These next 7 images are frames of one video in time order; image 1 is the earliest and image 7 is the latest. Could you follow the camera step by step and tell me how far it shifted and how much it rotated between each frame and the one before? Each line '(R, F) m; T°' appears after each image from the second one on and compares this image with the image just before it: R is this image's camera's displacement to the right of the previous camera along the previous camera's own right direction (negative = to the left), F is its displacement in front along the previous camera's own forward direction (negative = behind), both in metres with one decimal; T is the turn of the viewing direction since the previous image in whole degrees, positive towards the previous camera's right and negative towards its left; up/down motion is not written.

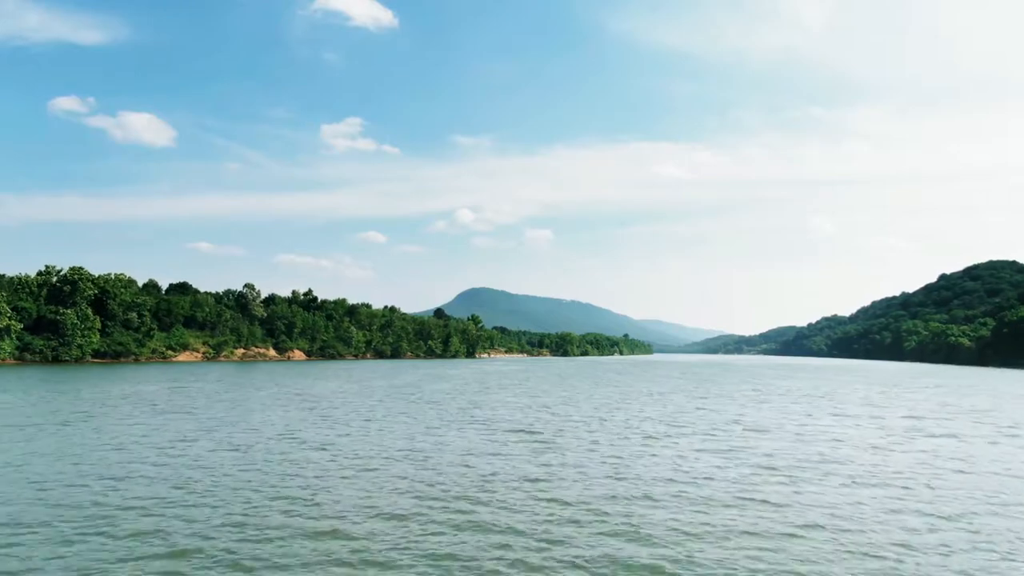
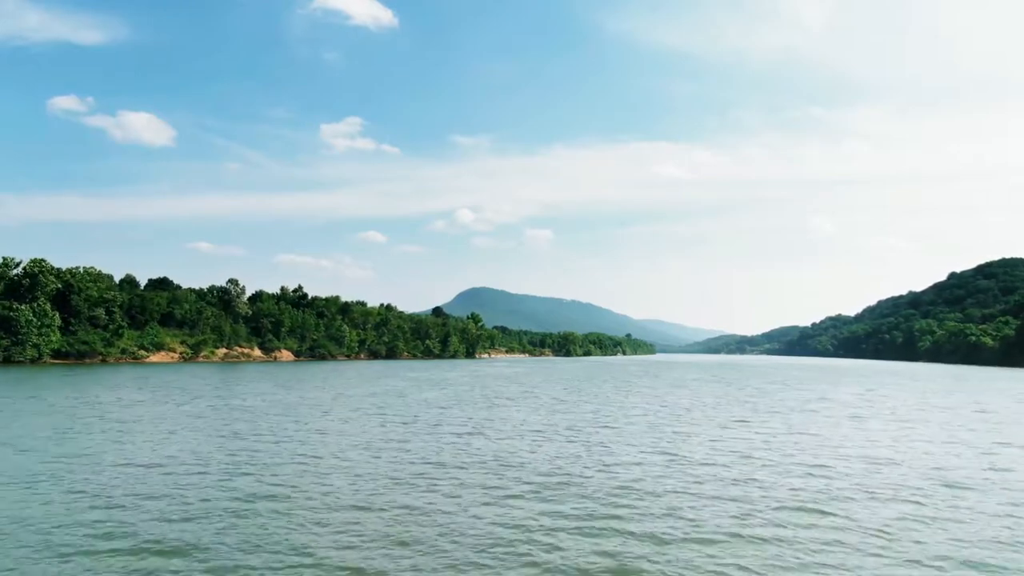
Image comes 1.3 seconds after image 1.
(-0.5, +8.3) m; 0°
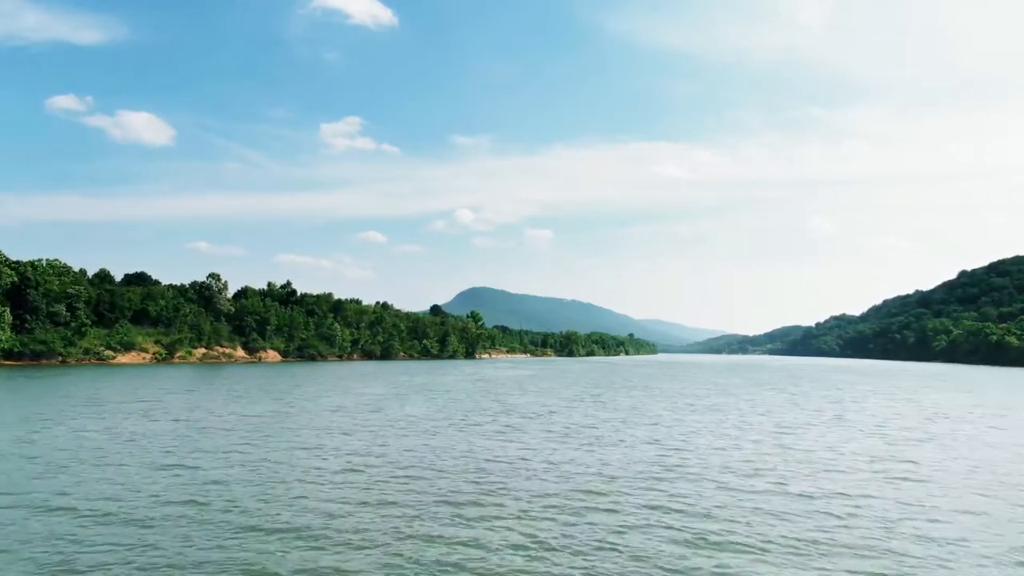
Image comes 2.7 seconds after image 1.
(-0.4, +8.2) m; 0°
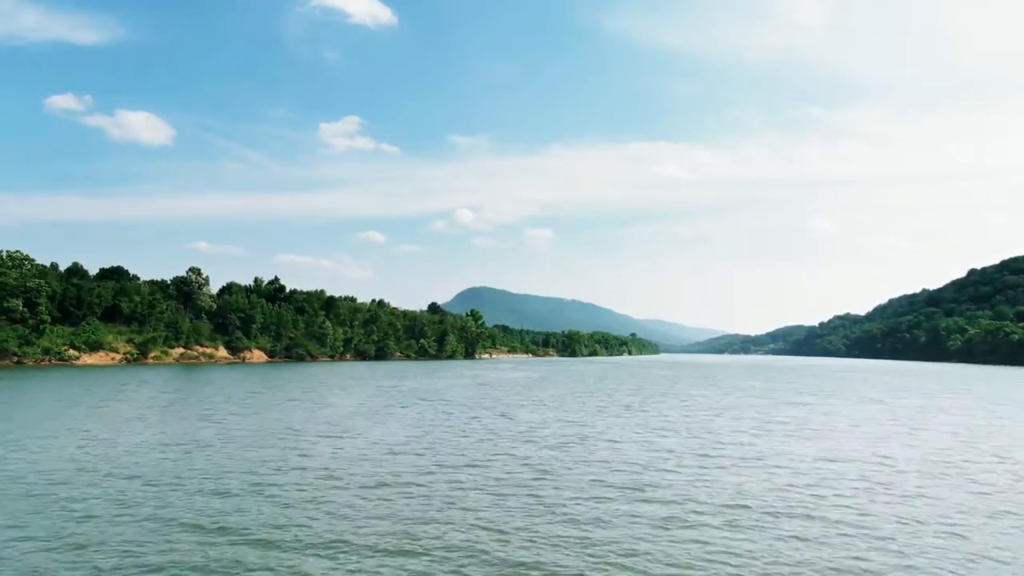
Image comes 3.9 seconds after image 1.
(-0.4, +7.5) m; 0°
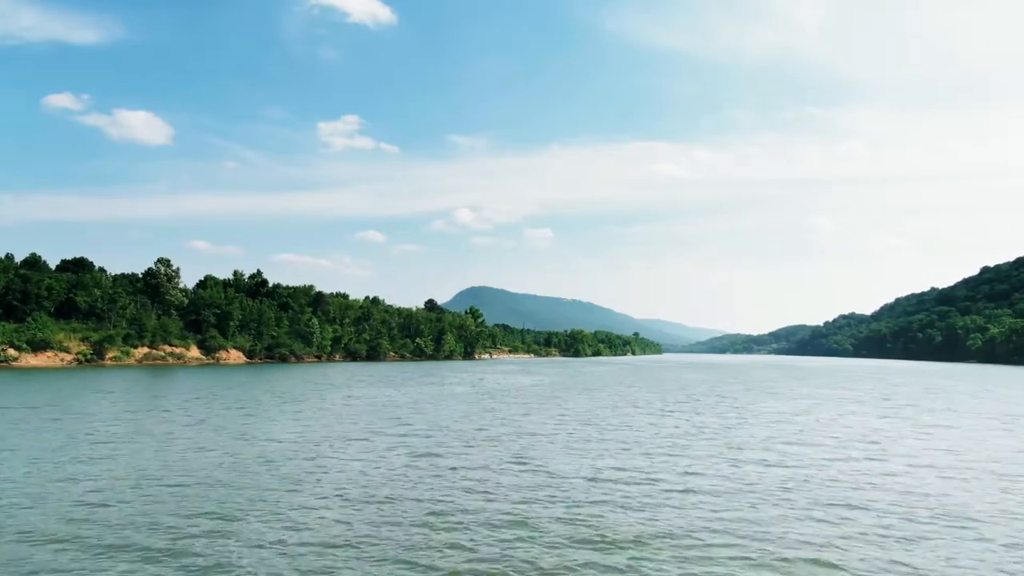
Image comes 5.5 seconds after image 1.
(-0.6, +9.8) m; 0°
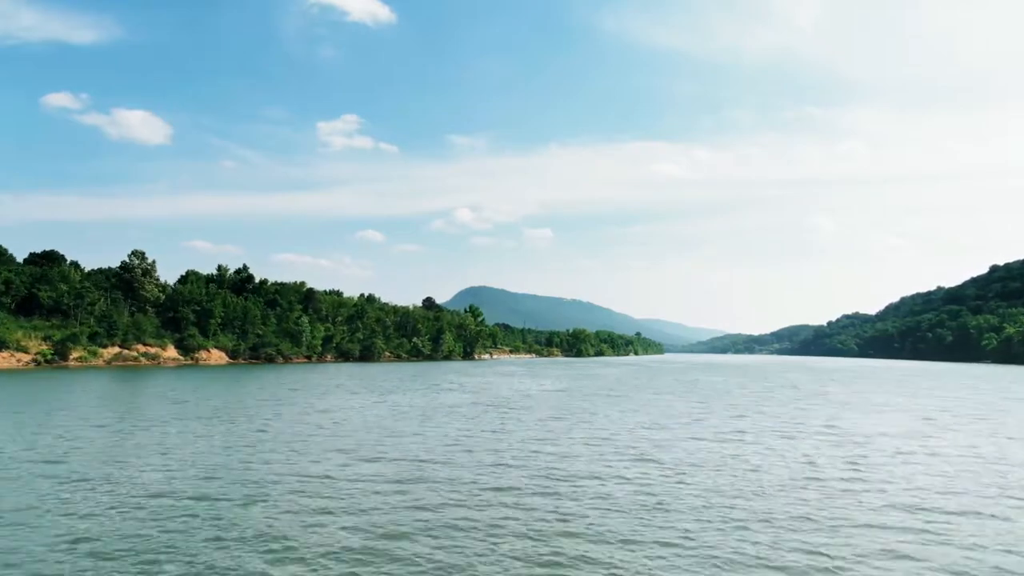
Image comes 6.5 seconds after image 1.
(-0.4, +6.7) m; 0°
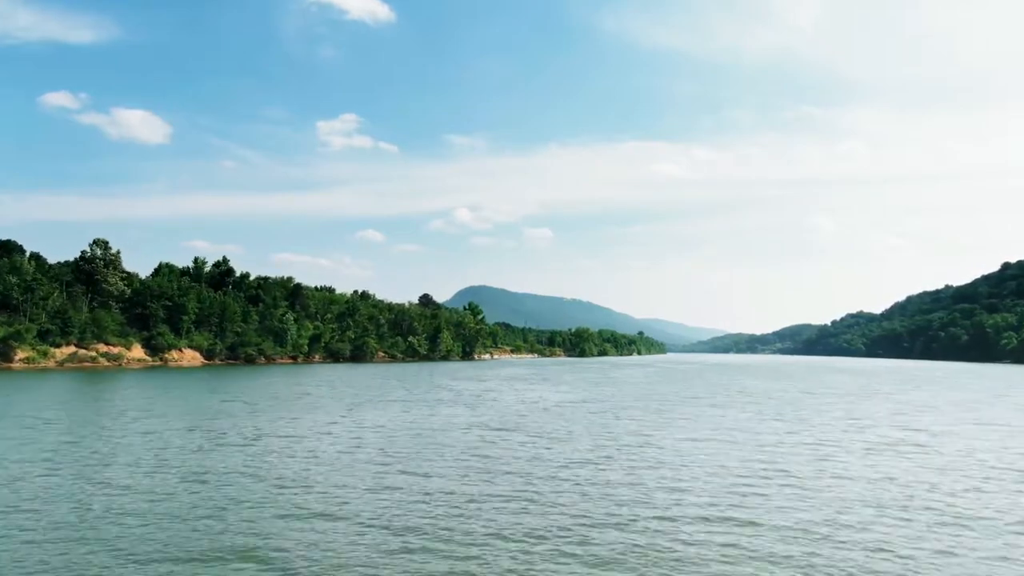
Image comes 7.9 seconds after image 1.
(-0.4, +8.2) m; 0°
